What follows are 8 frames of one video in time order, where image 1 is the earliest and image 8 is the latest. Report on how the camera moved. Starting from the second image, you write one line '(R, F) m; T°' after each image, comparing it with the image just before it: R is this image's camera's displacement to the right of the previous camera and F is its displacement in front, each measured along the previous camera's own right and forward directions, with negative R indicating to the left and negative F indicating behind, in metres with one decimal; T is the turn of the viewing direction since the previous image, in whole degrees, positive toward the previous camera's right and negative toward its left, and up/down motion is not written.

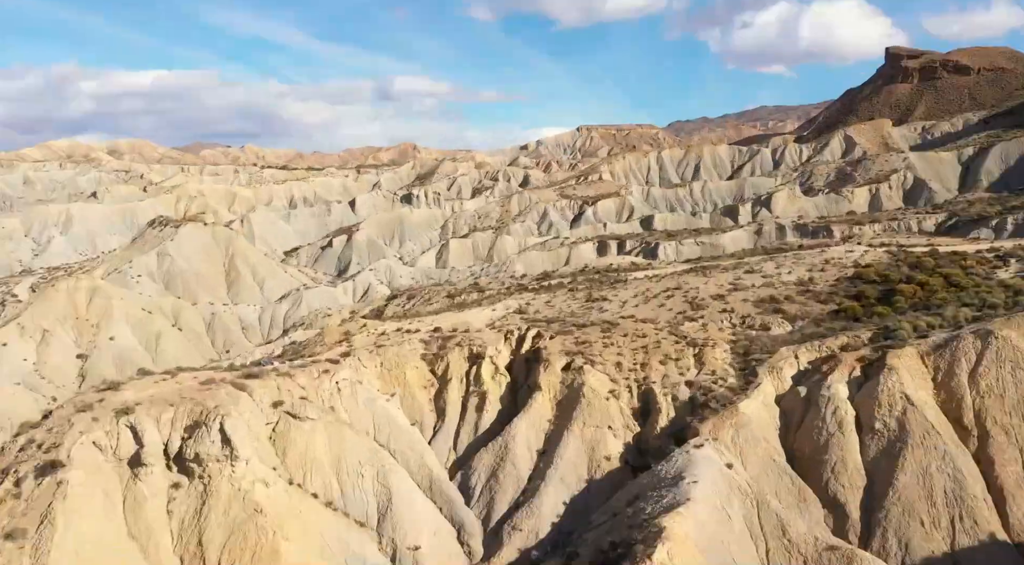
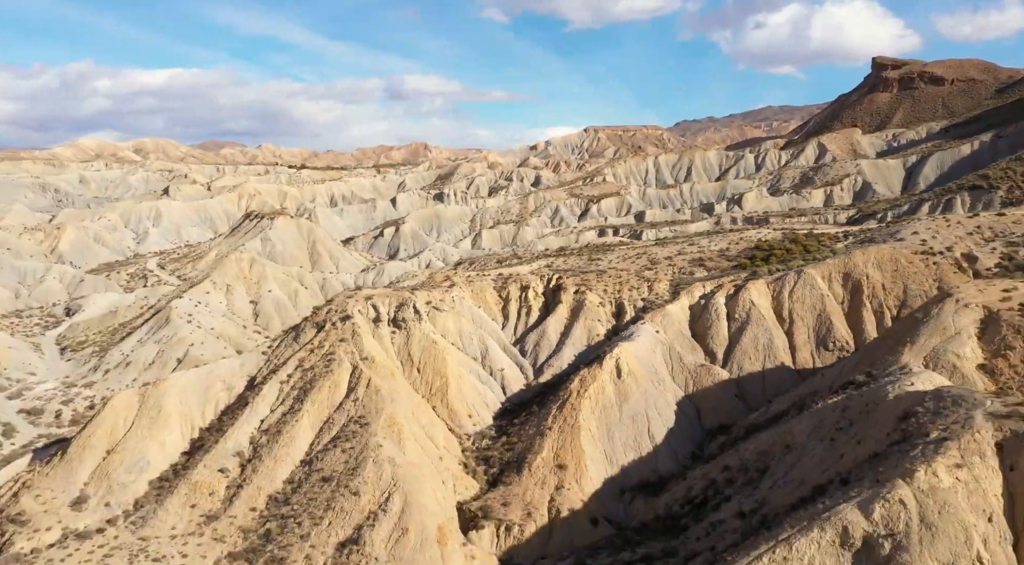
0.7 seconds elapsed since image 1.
(-1.1, -15.5) m; -1°
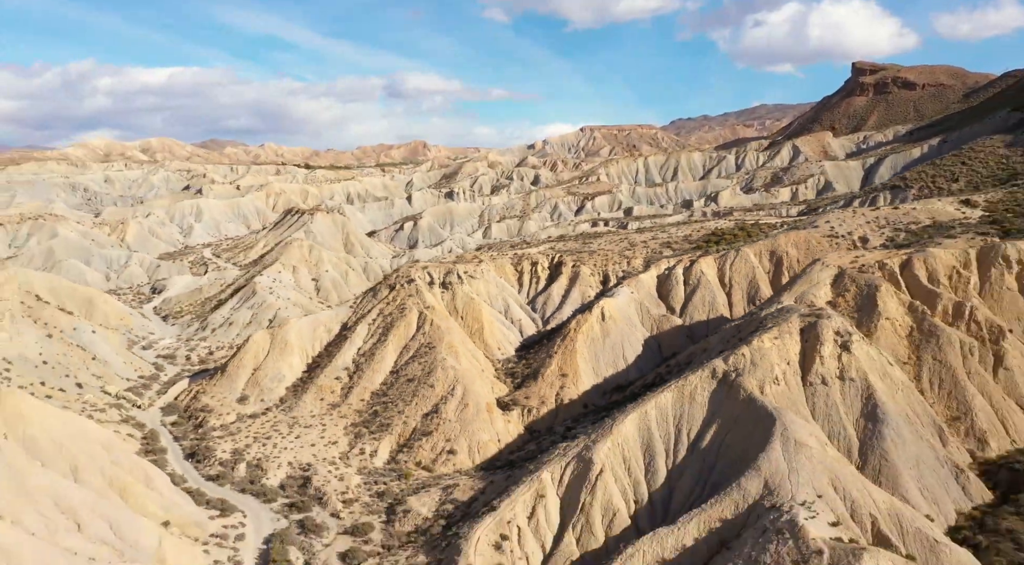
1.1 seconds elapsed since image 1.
(-0.9, -11.7) m; 0°
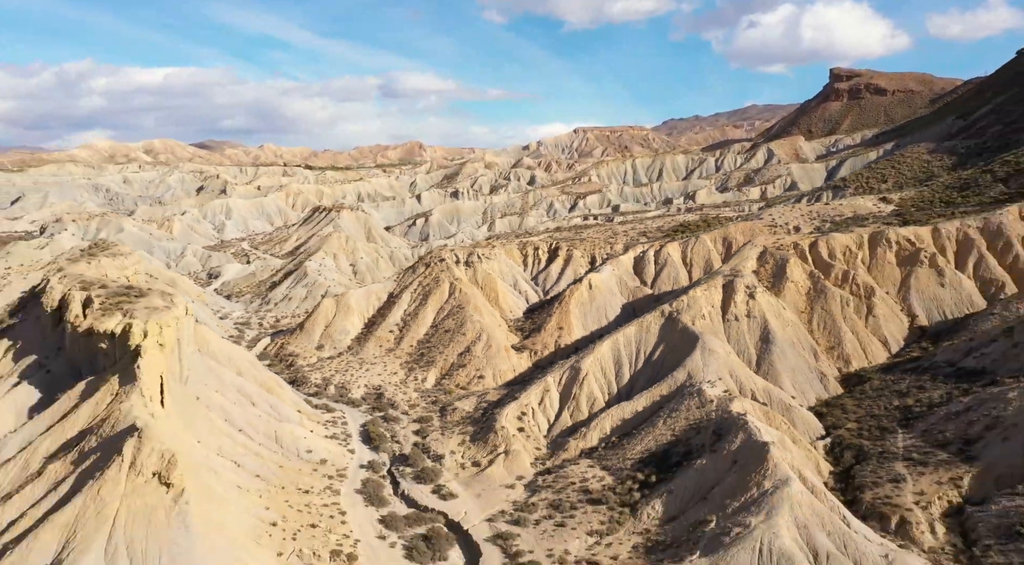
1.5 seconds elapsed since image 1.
(-0.9, -11.7) m; 0°
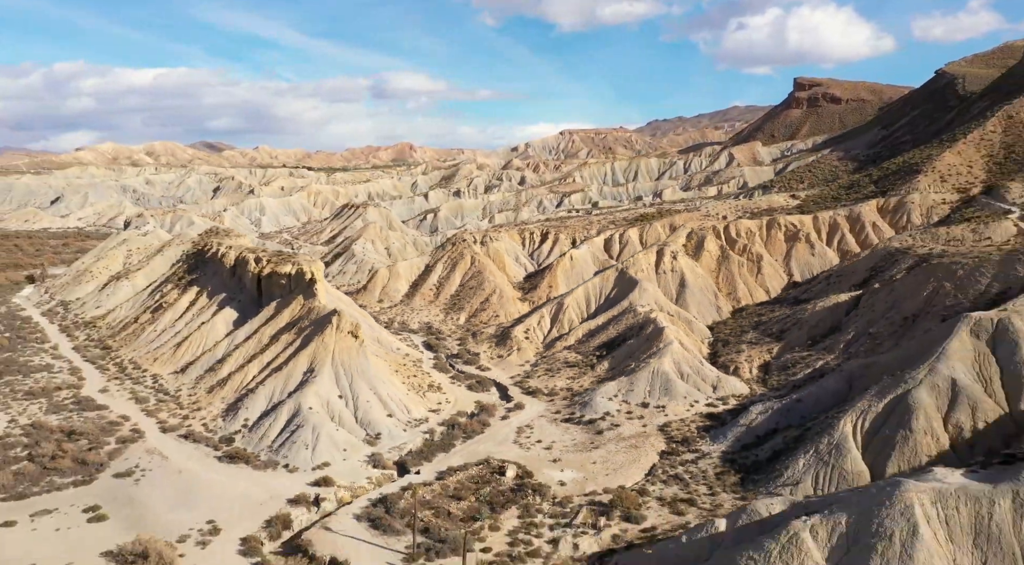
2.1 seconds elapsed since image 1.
(-1.4, -19.4) m; +1°
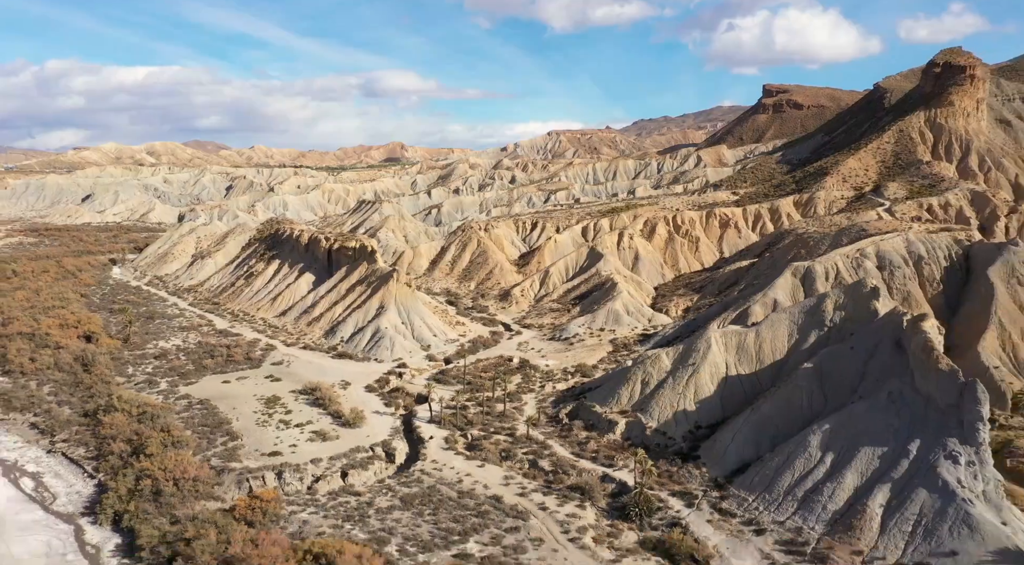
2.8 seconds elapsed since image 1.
(-1.0, -19.1) m; +1°
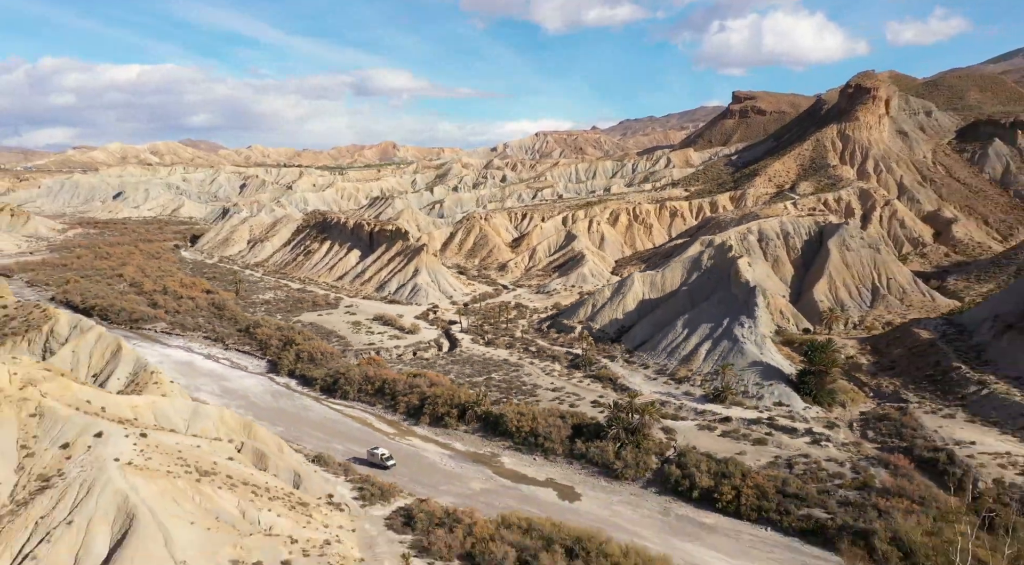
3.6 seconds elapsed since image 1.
(-0.9, -22.6) m; +1°
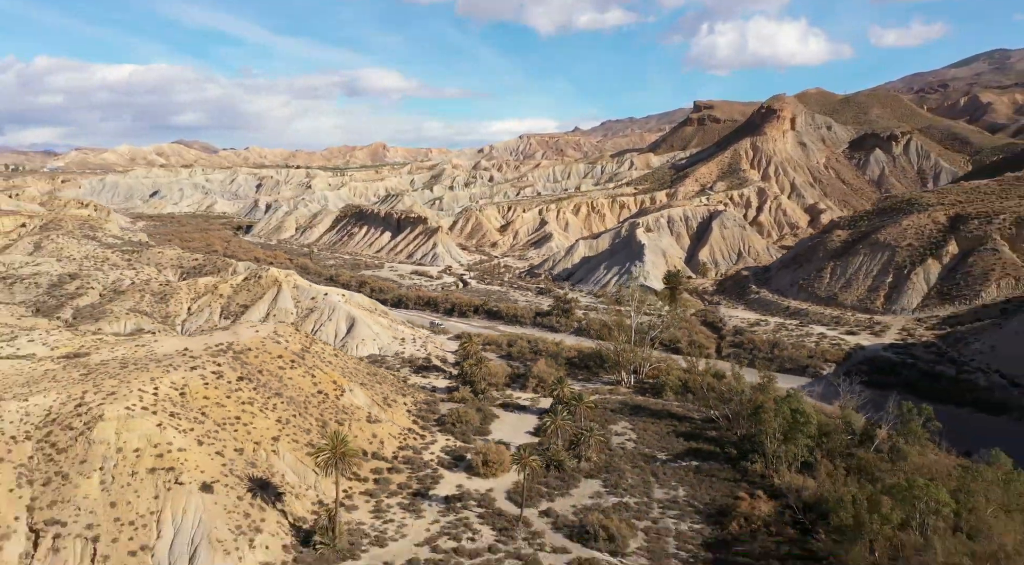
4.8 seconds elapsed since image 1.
(-0.6, -34.0) m; +1°
